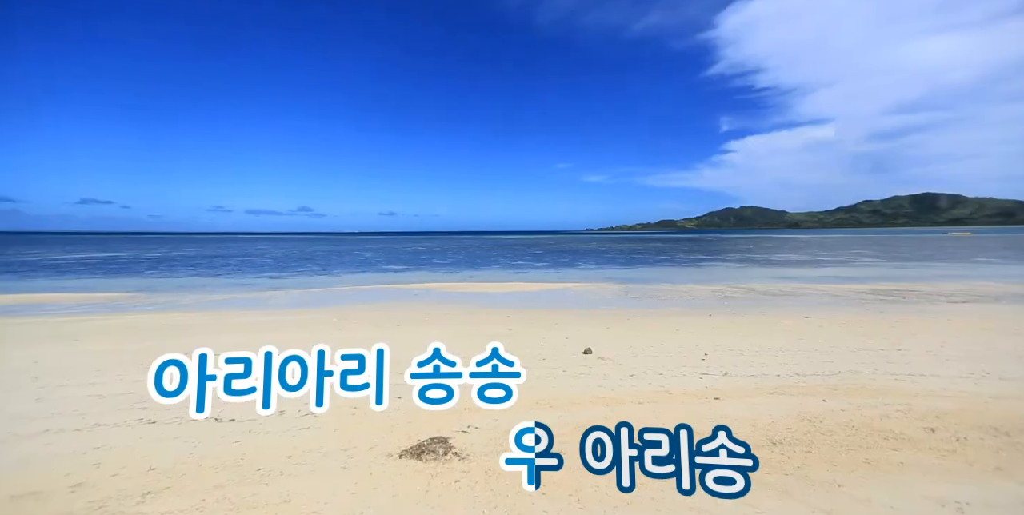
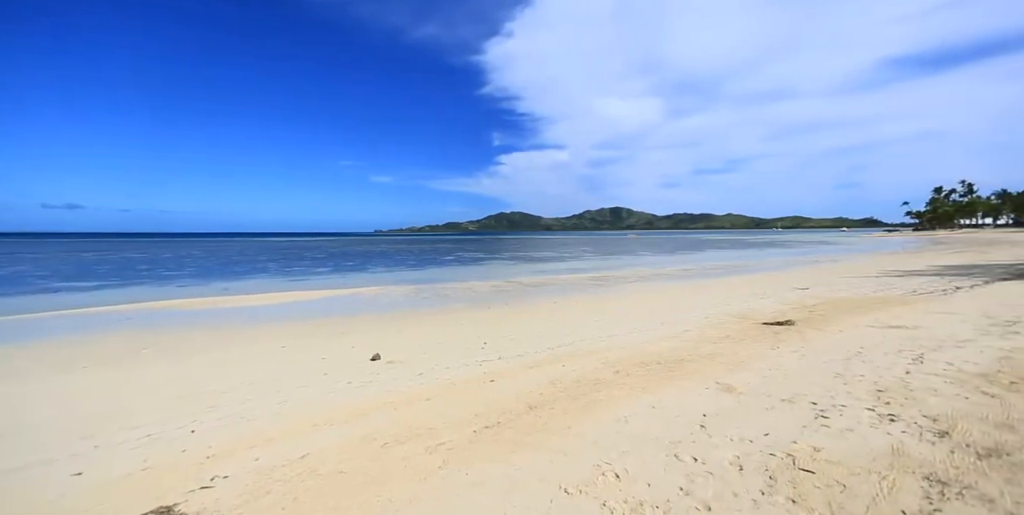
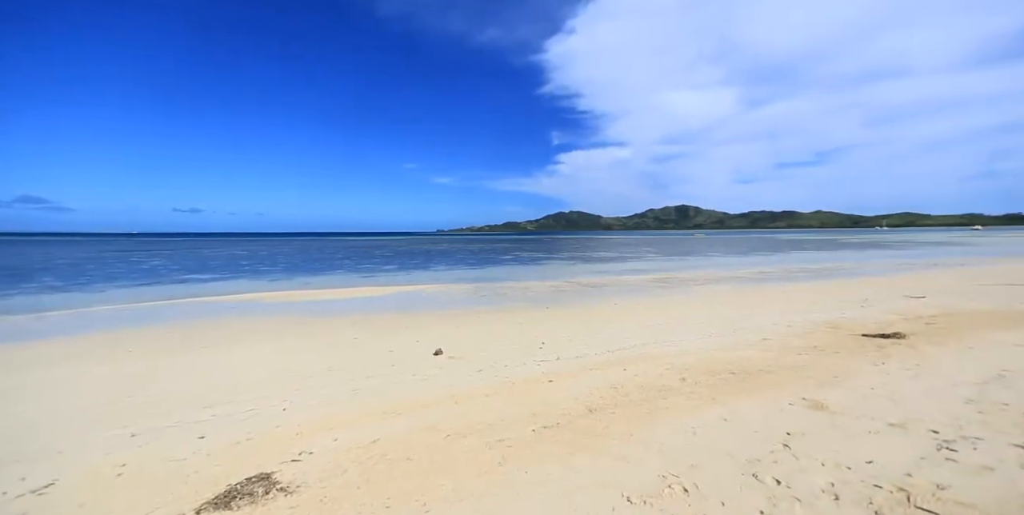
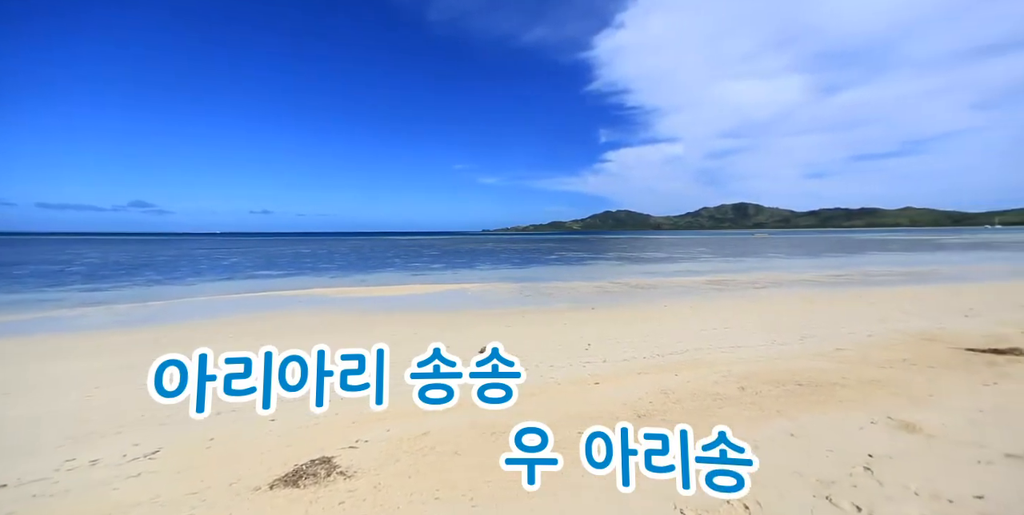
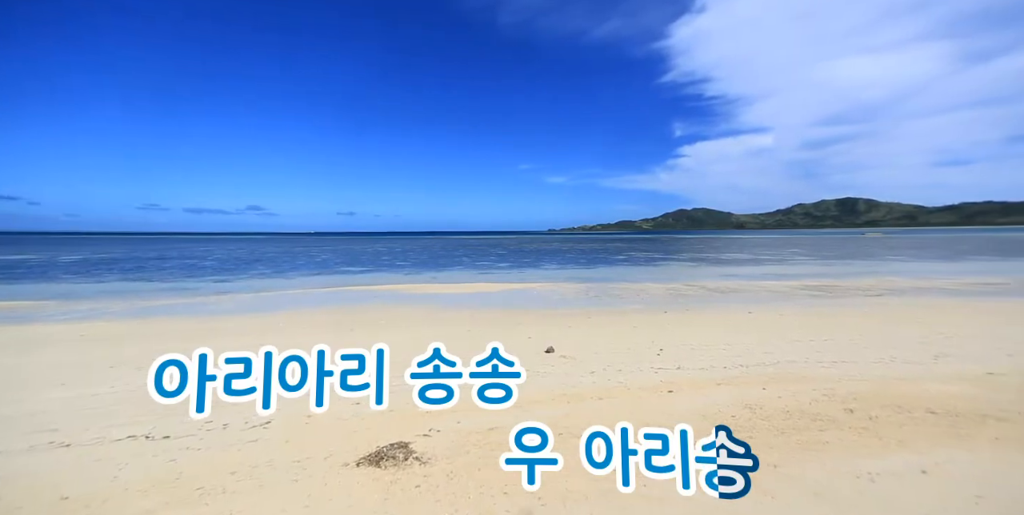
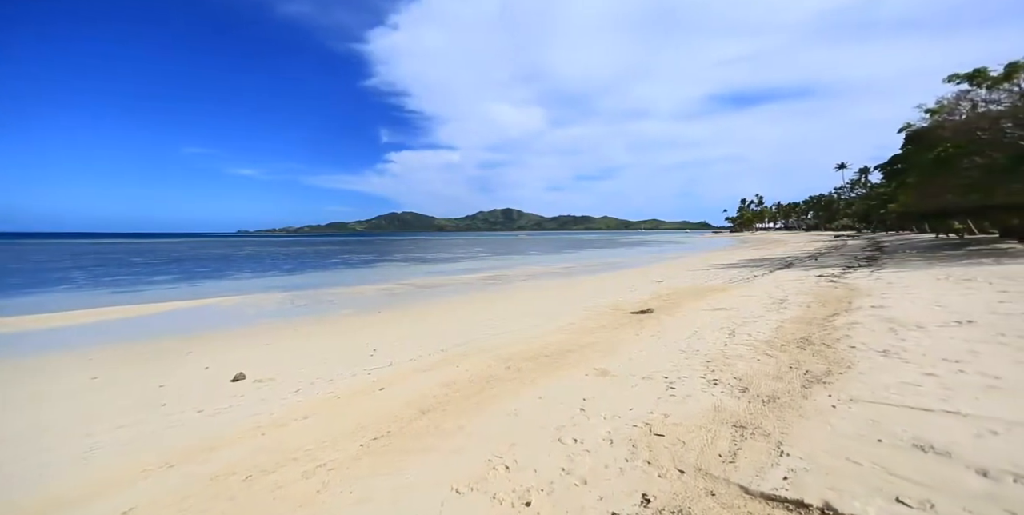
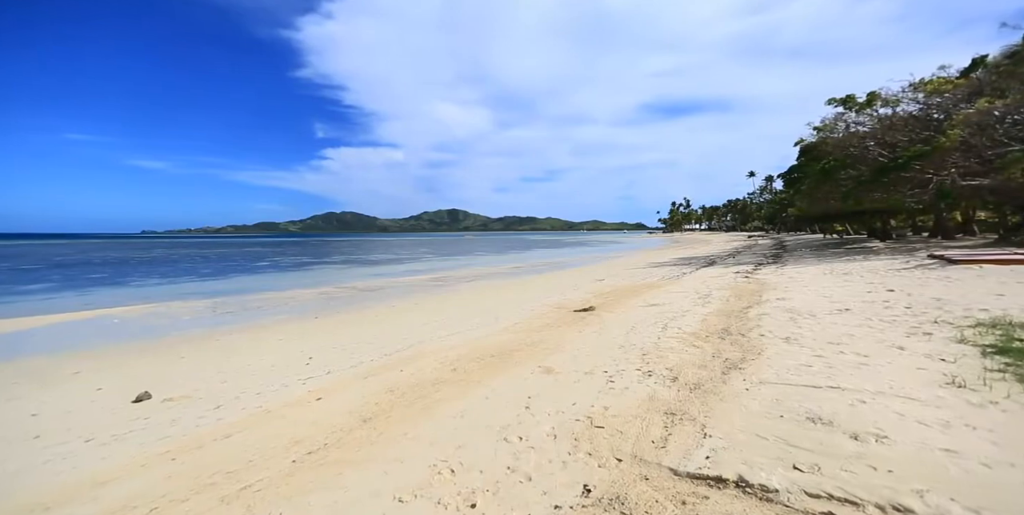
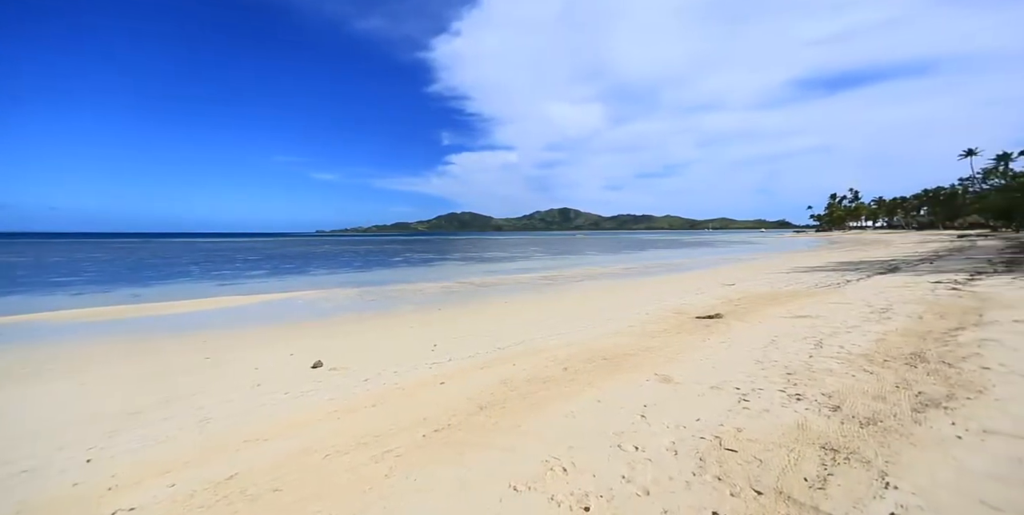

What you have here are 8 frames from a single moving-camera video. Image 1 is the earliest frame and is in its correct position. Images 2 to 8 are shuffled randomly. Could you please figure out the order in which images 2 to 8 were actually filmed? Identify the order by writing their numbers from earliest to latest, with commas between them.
5, 4, 3, 2, 8, 6, 7
